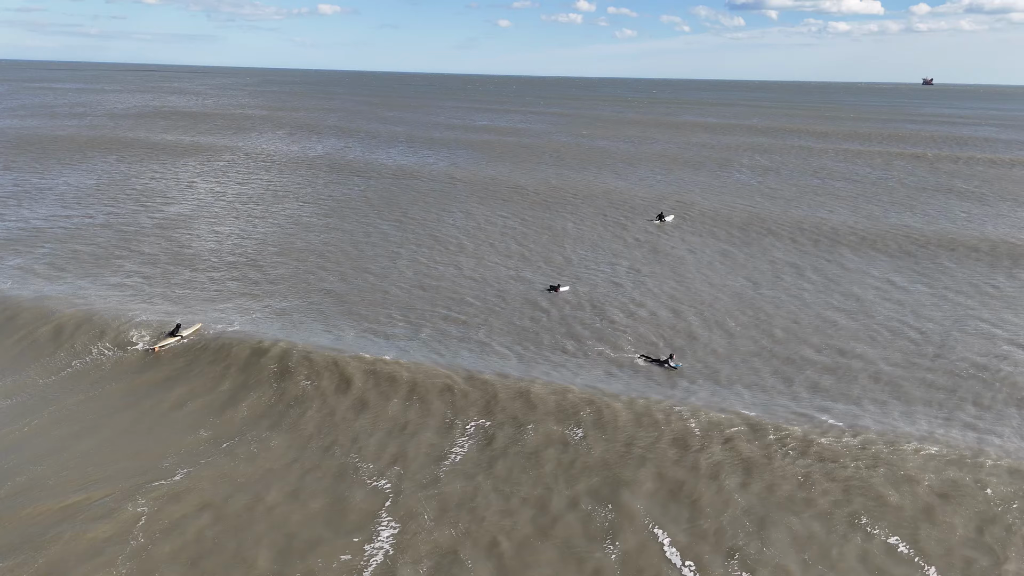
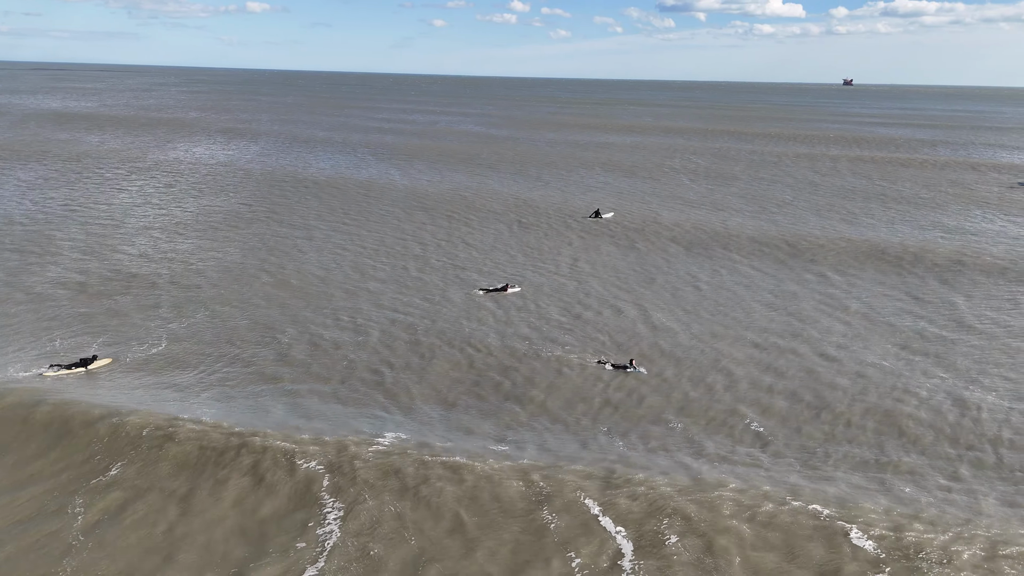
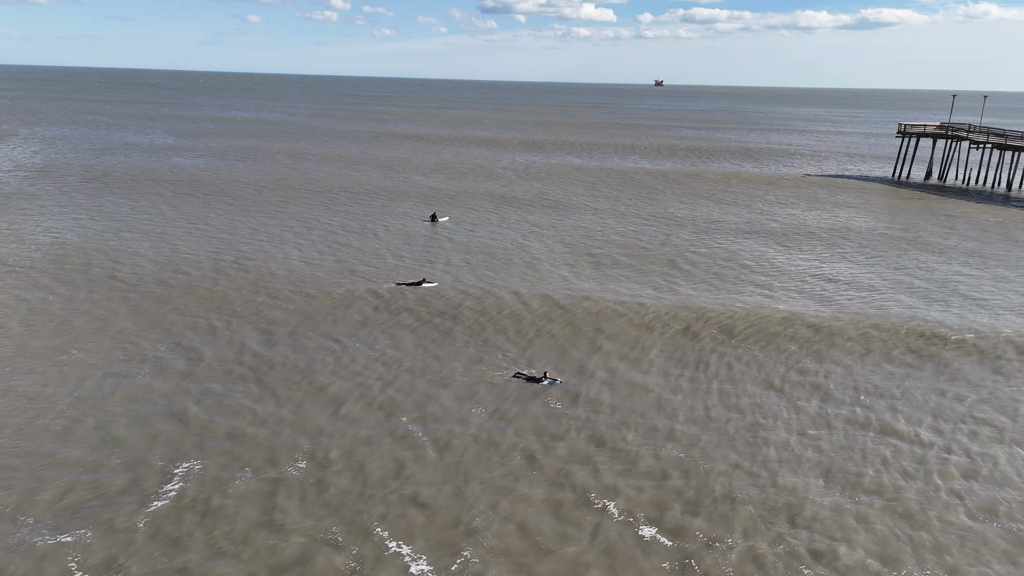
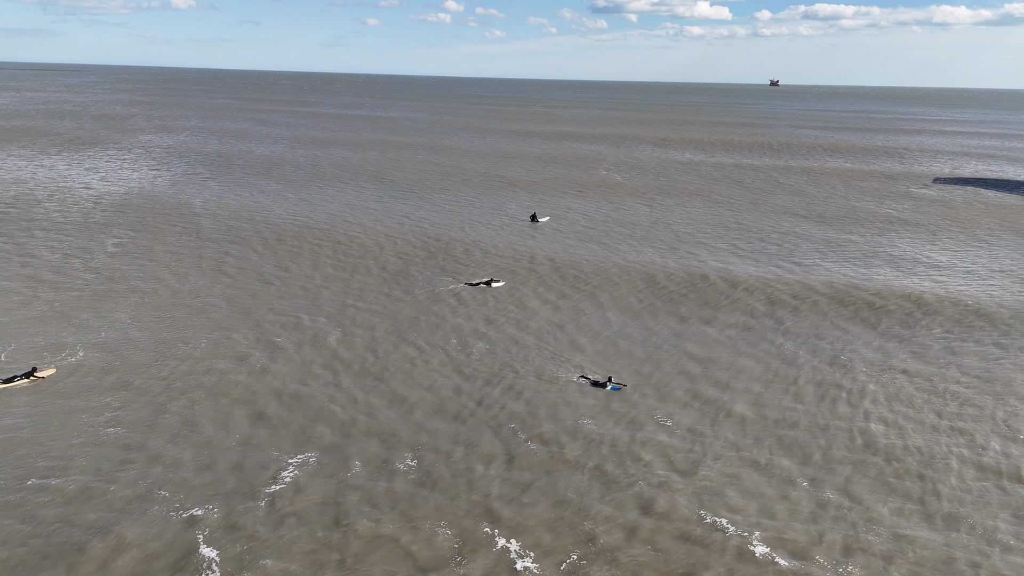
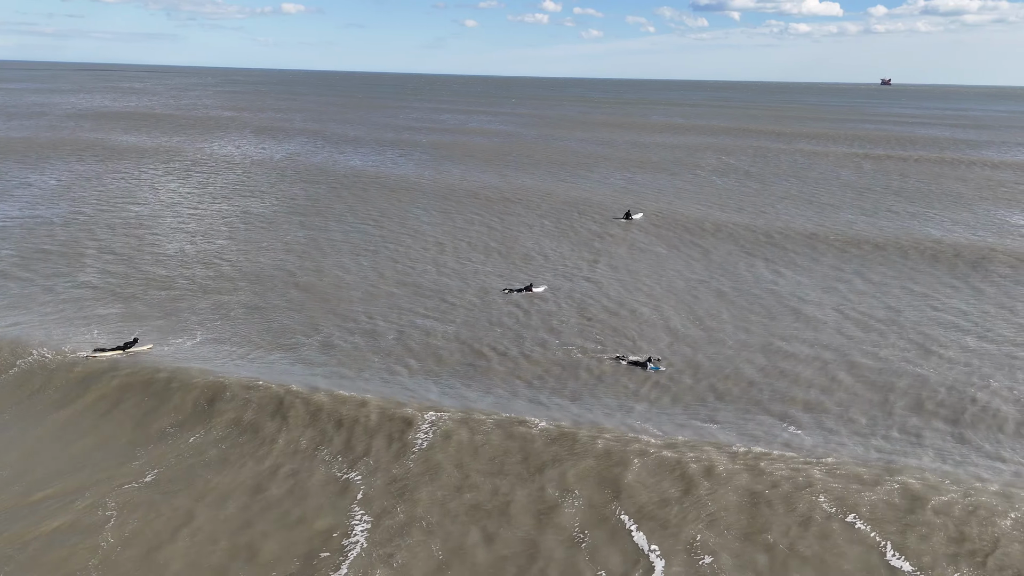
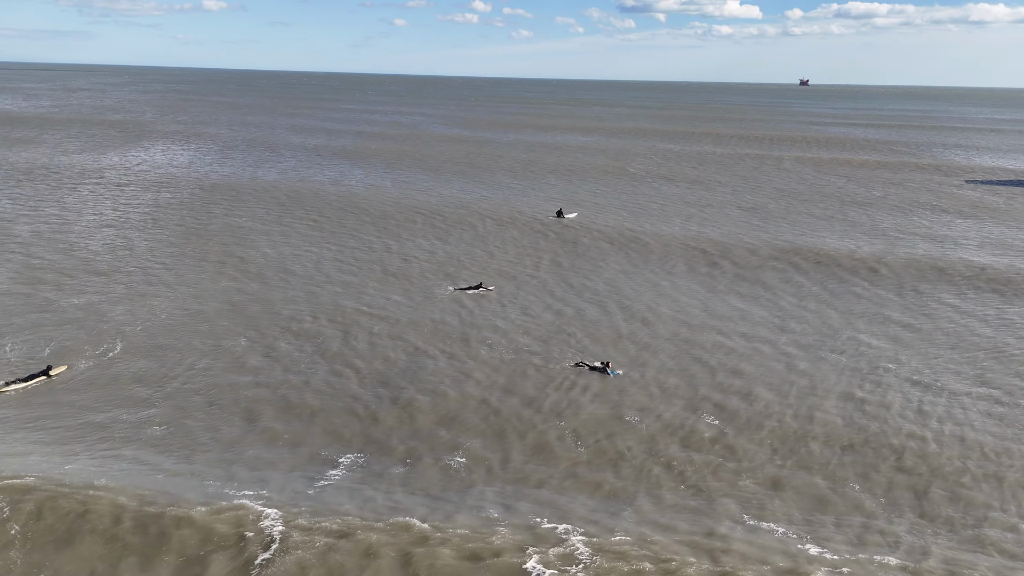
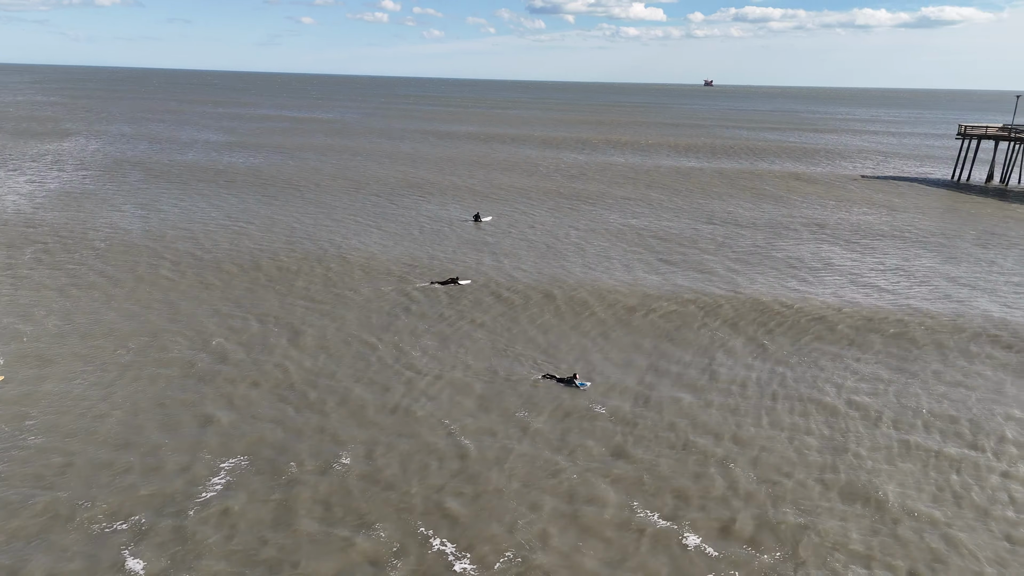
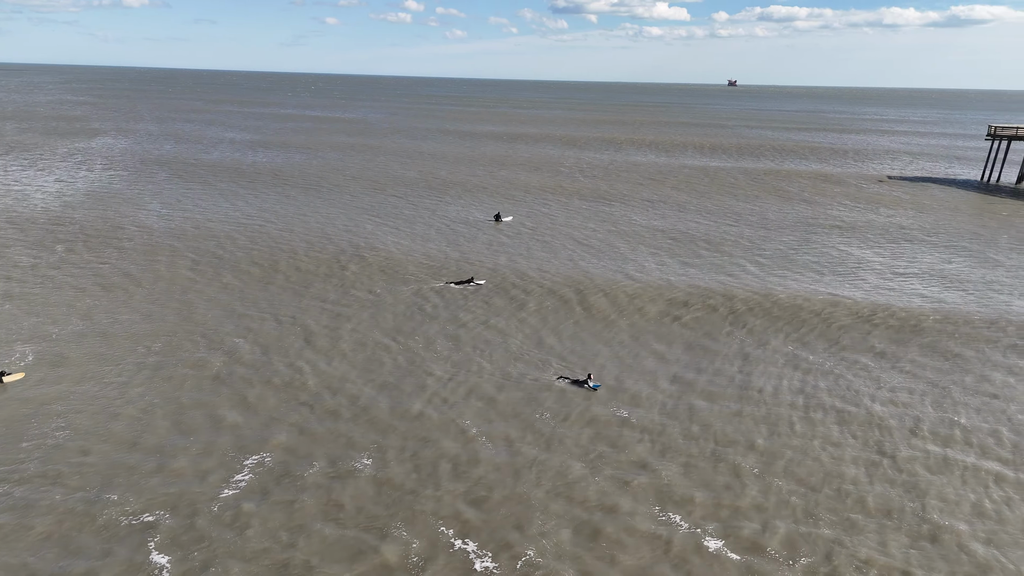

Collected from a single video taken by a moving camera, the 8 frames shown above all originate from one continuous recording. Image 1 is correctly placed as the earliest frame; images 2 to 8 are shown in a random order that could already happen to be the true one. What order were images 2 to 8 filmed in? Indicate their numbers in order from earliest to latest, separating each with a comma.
5, 2, 6, 4, 8, 7, 3
